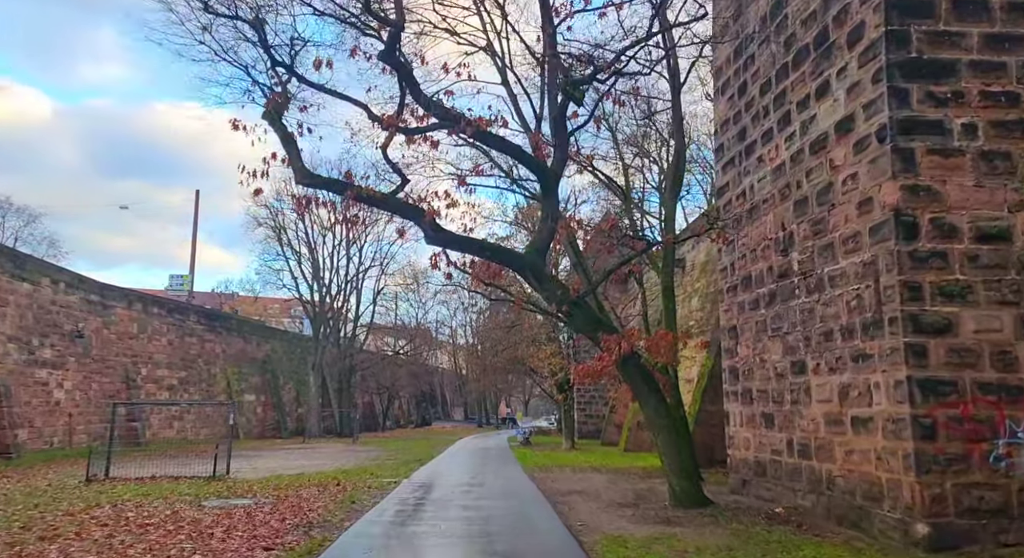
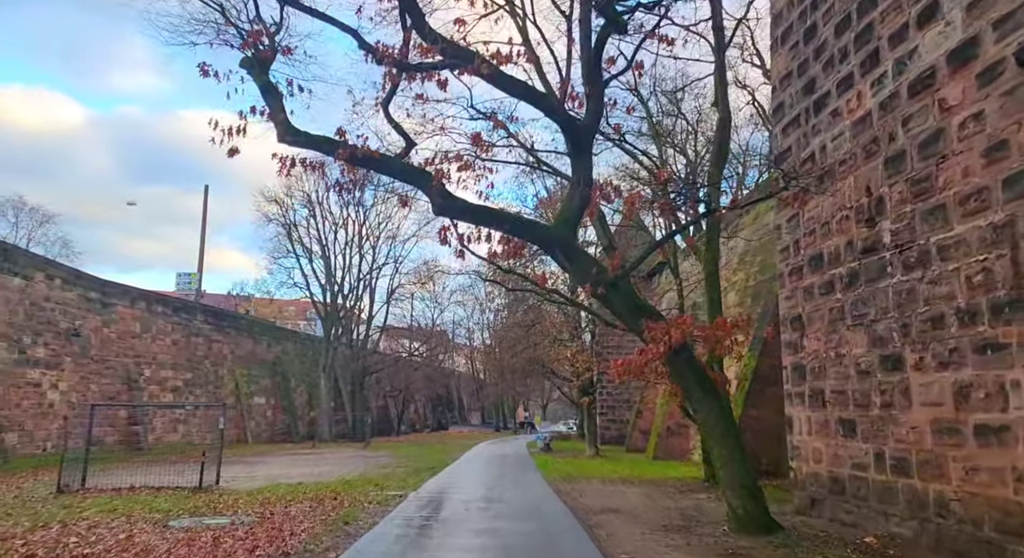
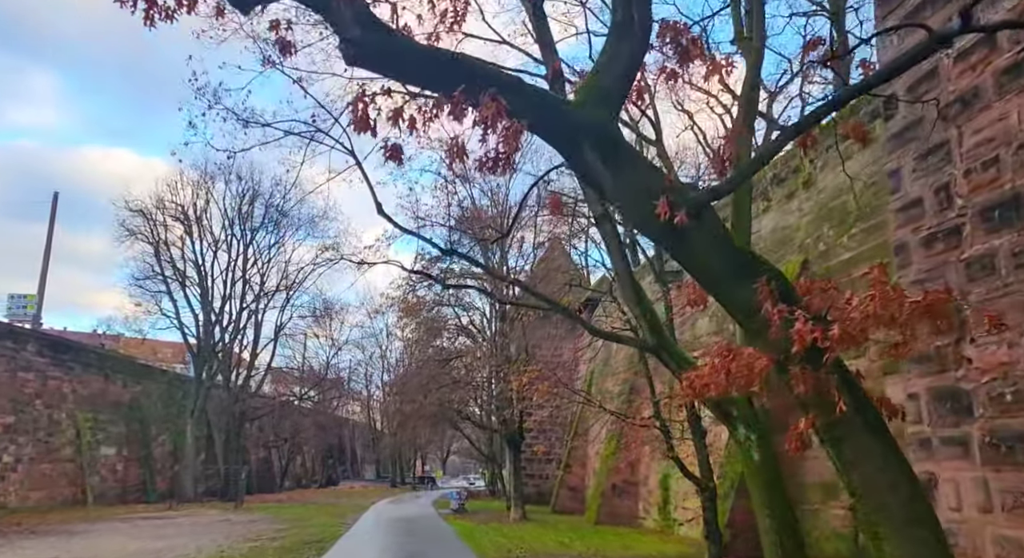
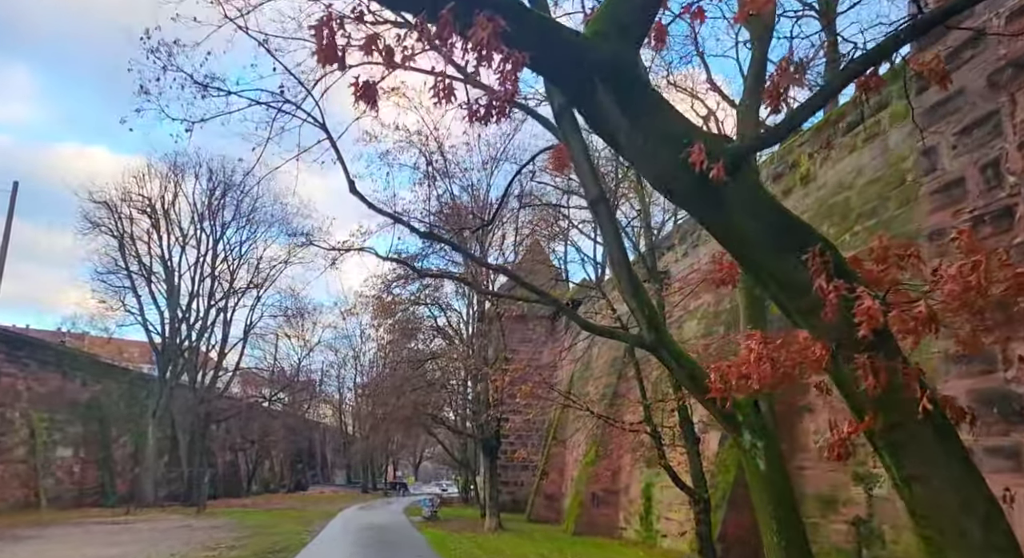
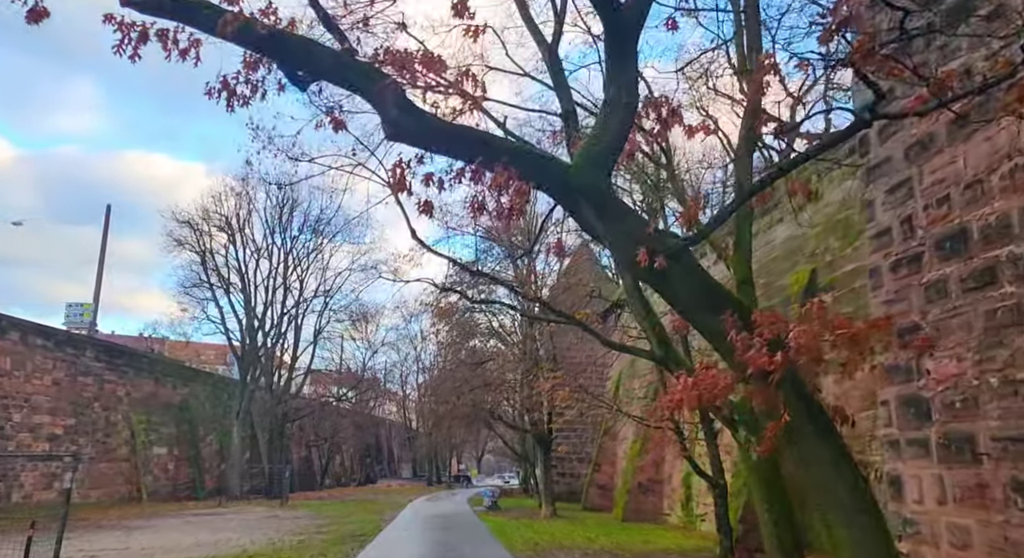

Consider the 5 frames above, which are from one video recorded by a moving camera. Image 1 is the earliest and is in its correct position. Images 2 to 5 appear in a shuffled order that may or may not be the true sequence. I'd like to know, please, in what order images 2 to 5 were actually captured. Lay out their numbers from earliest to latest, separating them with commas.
2, 5, 3, 4
